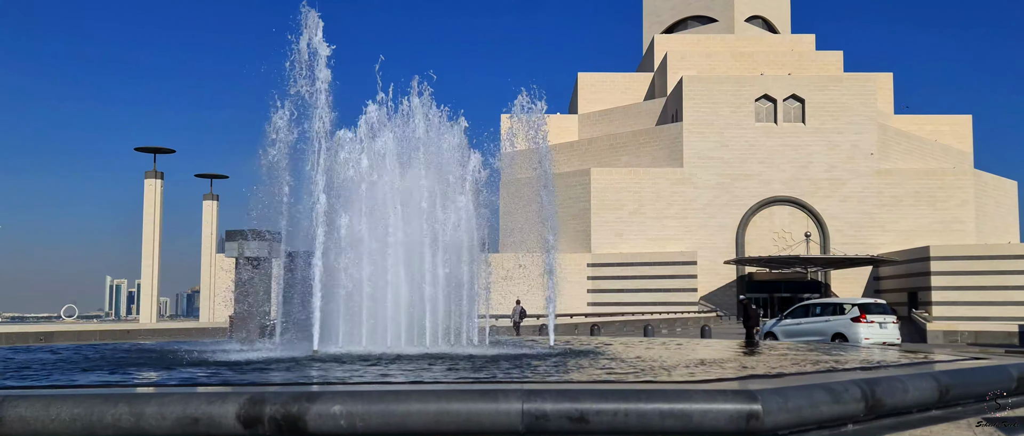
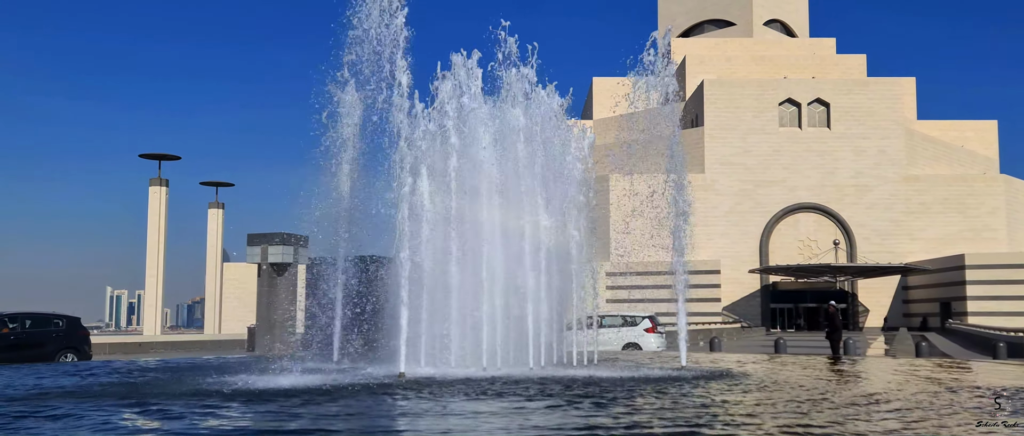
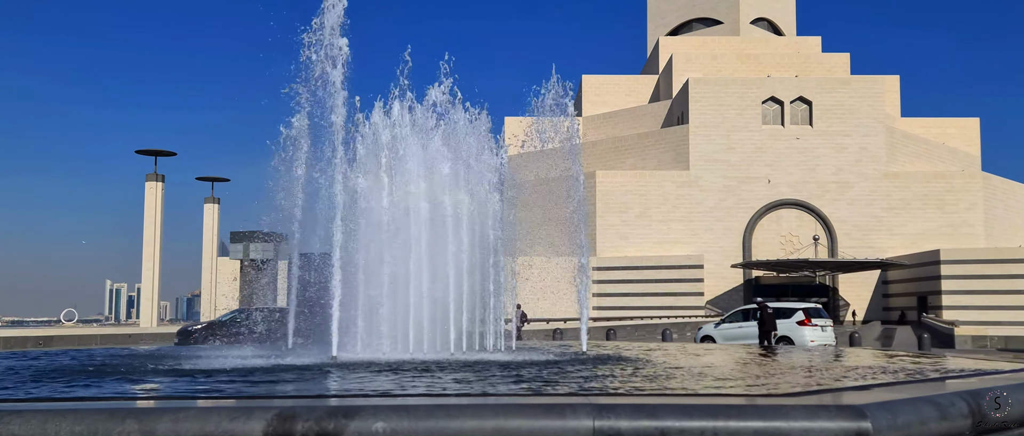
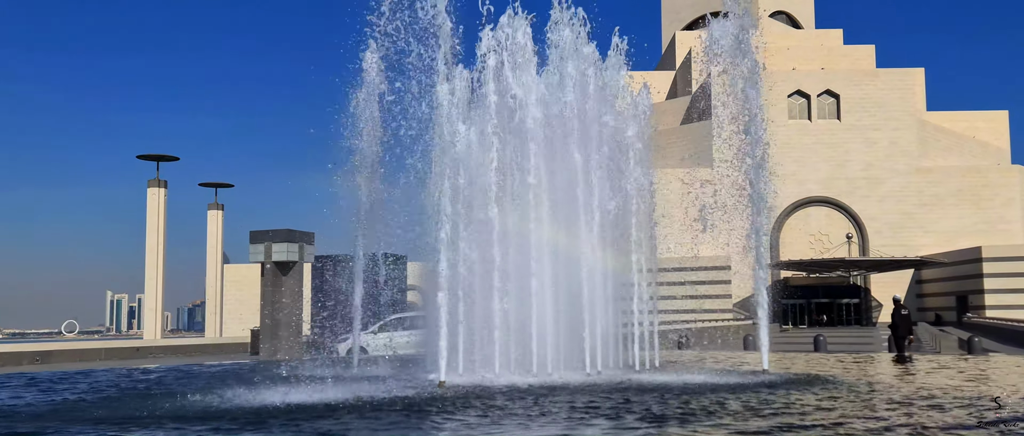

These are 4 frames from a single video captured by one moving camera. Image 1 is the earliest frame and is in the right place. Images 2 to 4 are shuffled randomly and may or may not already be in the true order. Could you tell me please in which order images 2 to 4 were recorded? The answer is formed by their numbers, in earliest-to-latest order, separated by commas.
3, 2, 4
